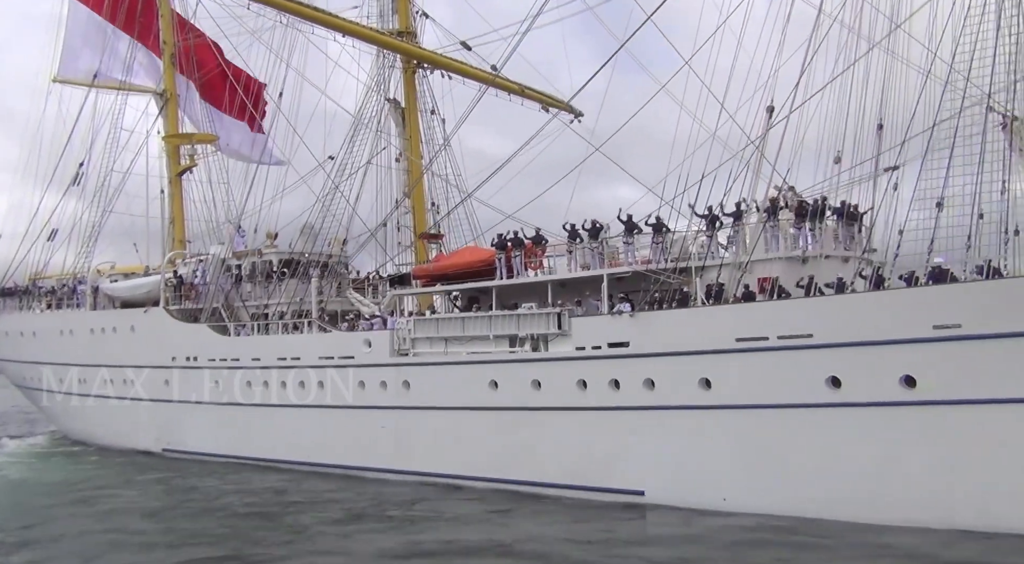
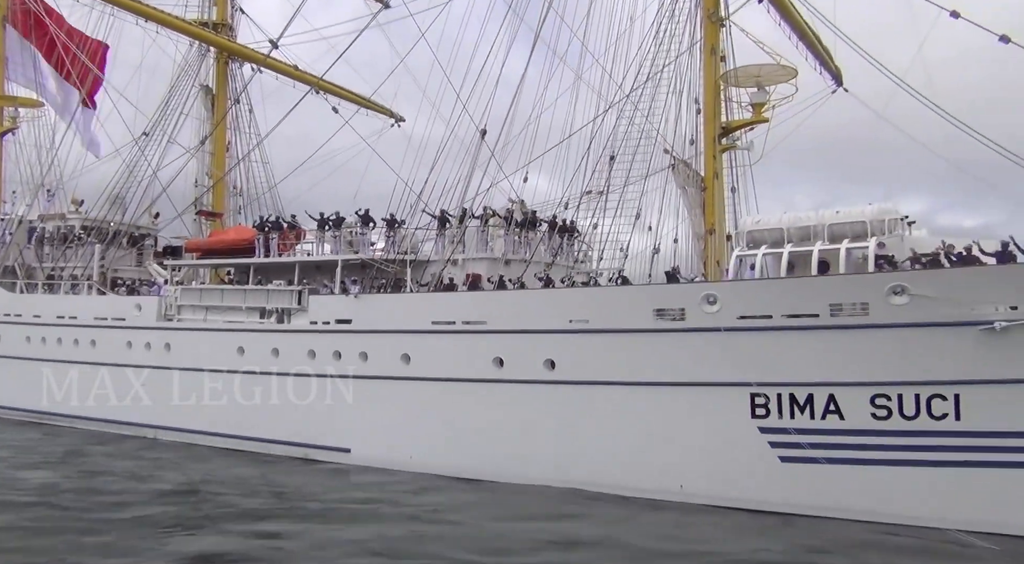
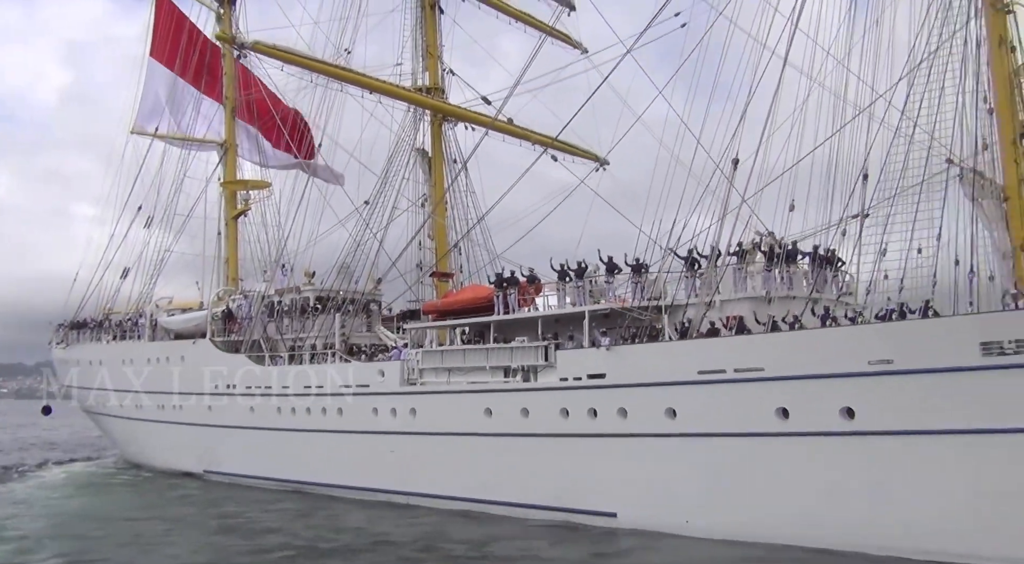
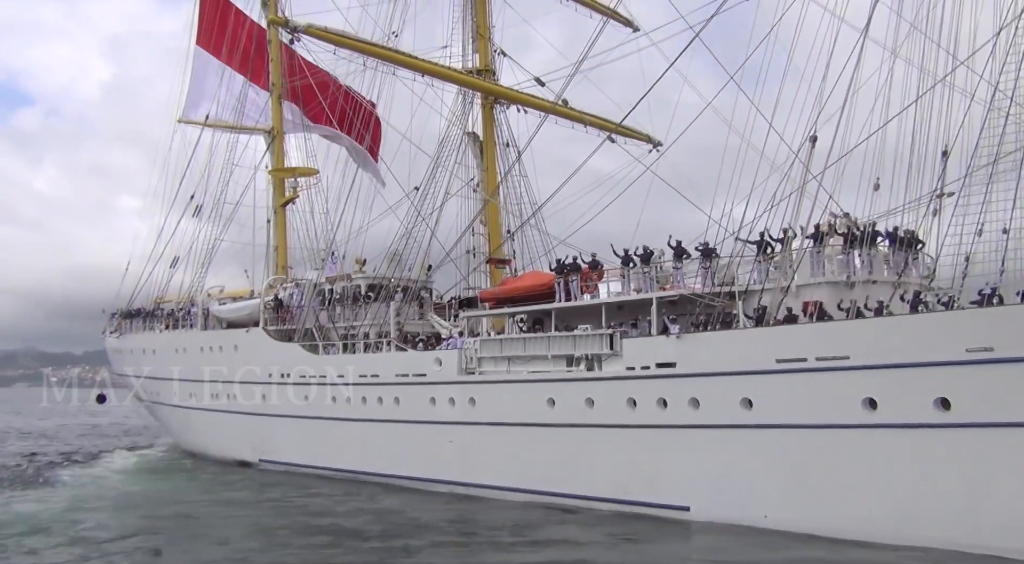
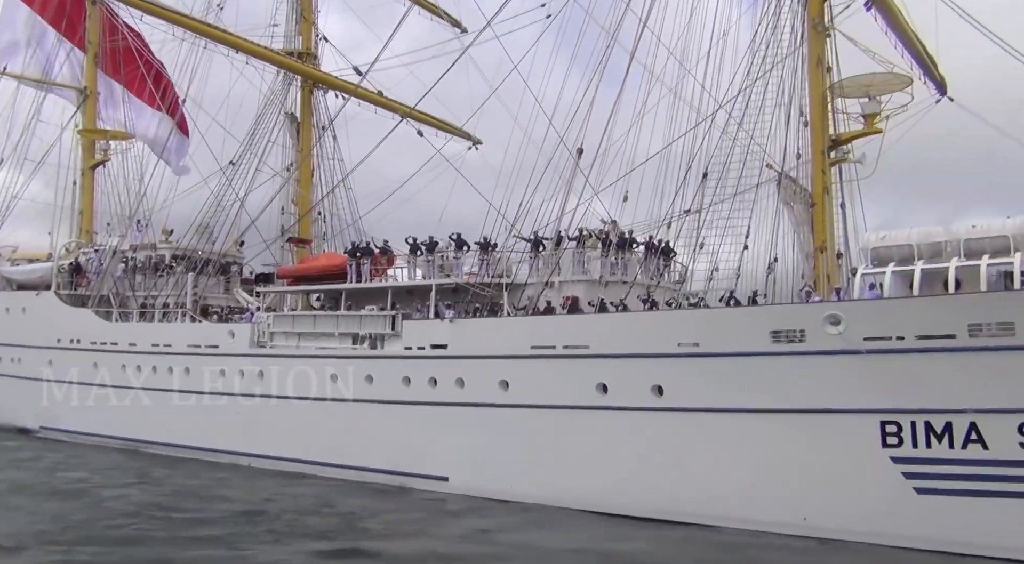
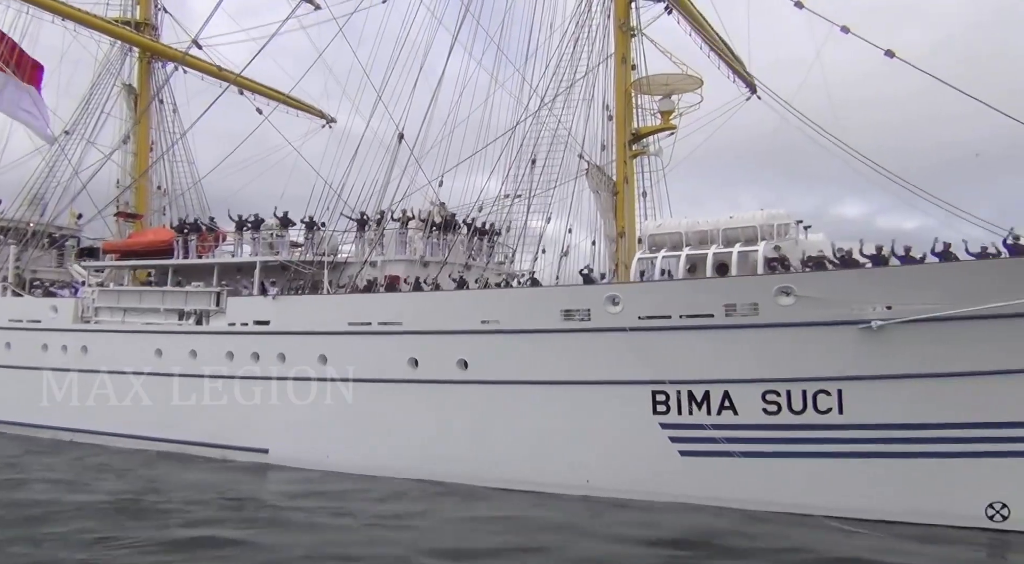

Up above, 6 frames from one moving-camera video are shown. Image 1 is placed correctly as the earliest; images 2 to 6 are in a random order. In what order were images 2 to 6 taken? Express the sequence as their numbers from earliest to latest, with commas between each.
4, 3, 5, 2, 6
